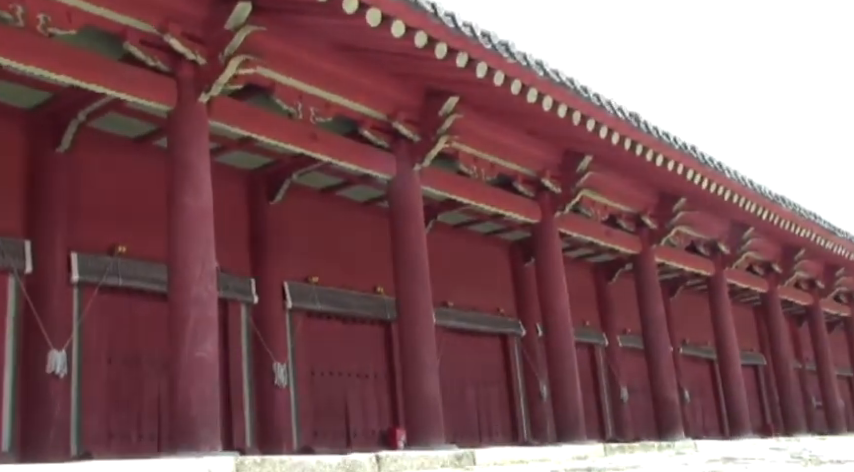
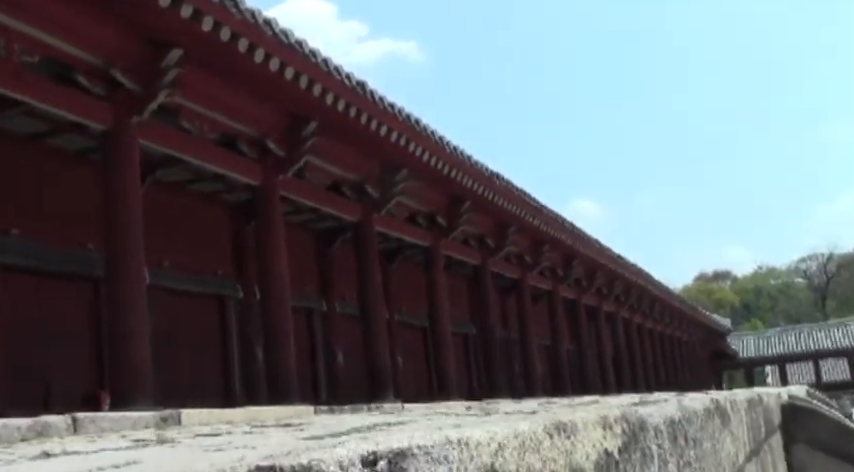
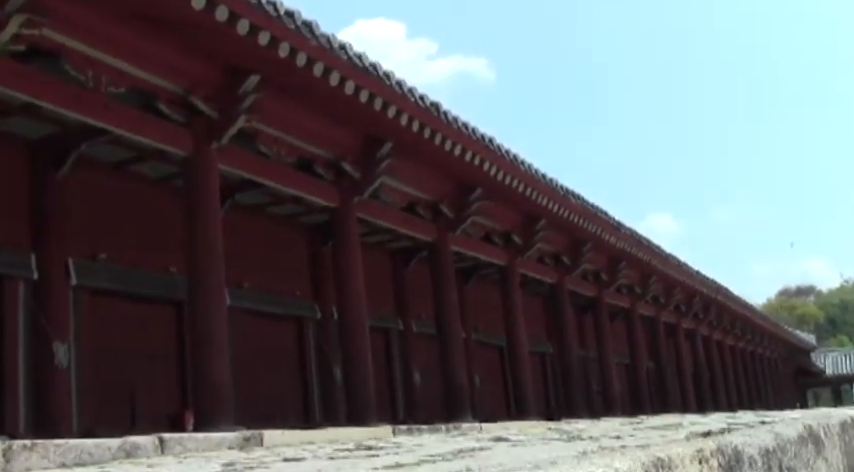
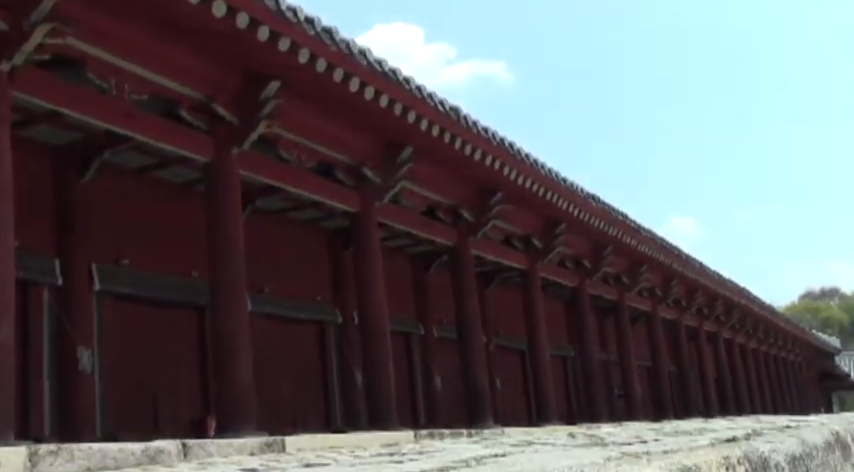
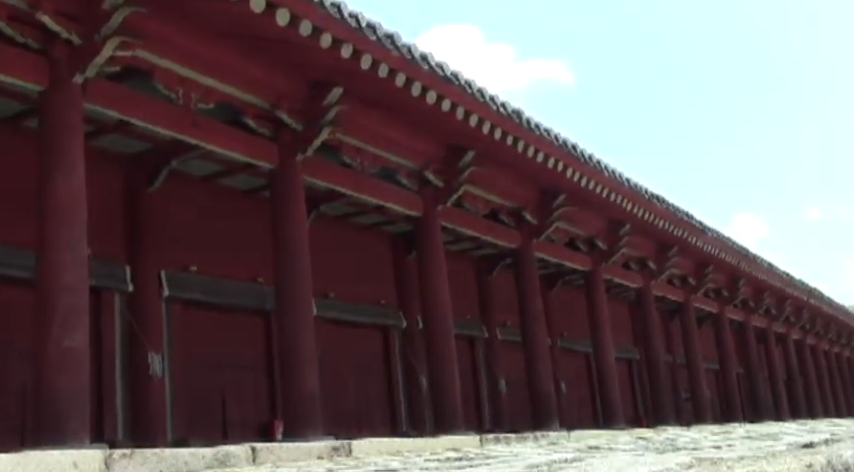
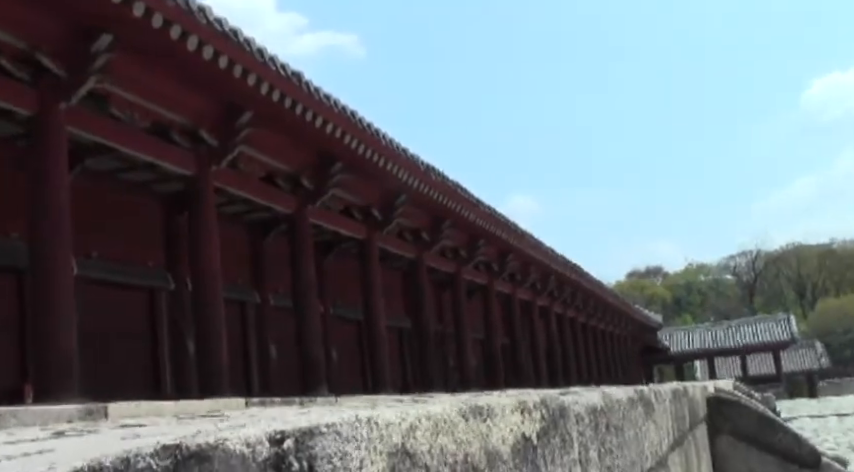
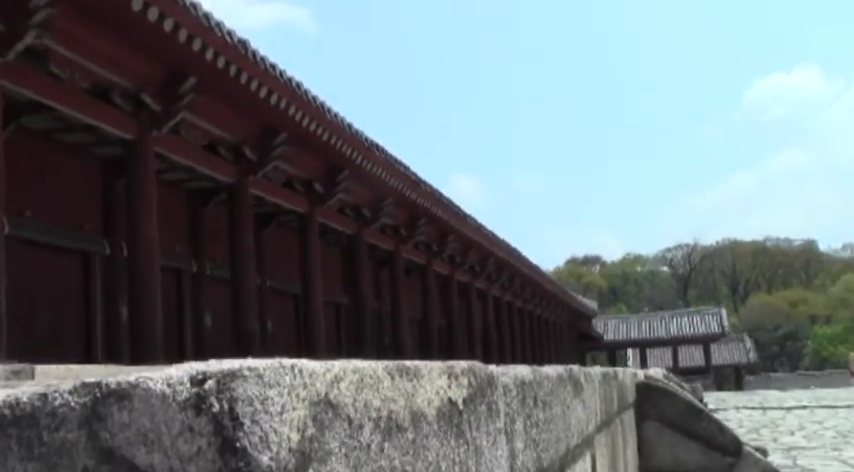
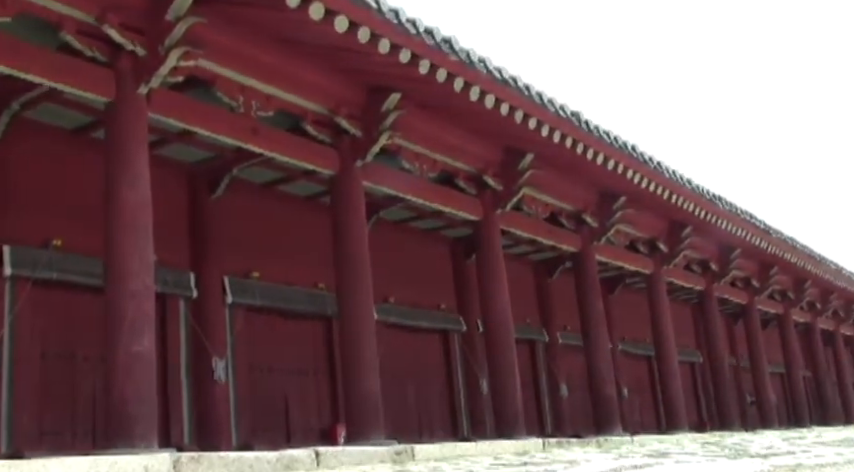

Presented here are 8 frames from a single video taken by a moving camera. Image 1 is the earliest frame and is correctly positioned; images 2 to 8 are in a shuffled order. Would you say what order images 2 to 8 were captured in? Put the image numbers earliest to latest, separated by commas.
8, 5, 4, 3, 2, 6, 7
